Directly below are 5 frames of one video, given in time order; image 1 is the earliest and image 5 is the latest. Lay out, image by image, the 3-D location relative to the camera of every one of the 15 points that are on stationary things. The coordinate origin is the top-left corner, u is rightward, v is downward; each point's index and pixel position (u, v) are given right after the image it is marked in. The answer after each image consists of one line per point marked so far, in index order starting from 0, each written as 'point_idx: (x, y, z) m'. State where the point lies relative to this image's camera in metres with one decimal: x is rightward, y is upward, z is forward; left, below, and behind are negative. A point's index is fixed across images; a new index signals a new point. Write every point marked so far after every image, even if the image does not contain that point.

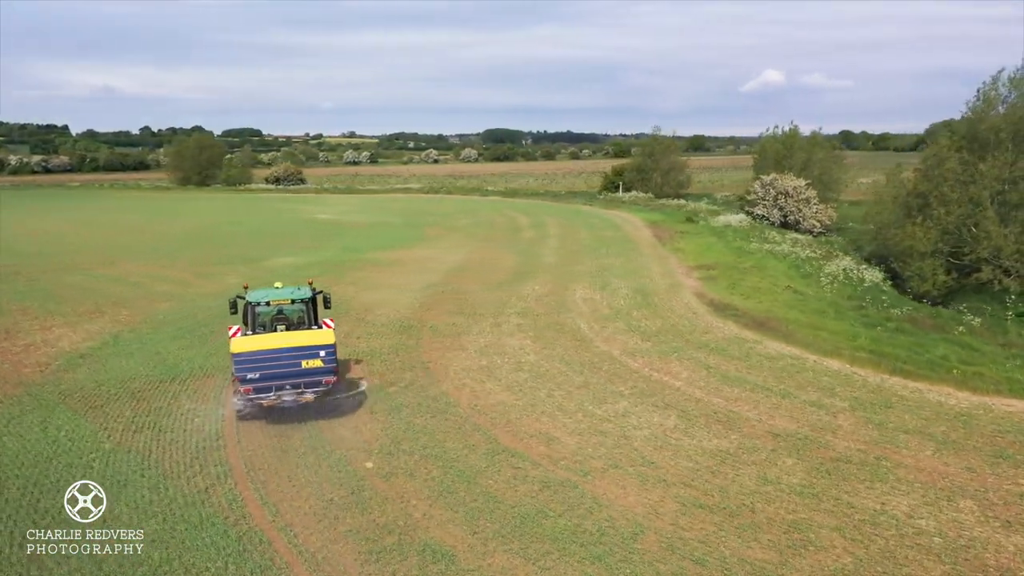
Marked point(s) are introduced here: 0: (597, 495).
0: (+1.1, -2.7, +10.3) m
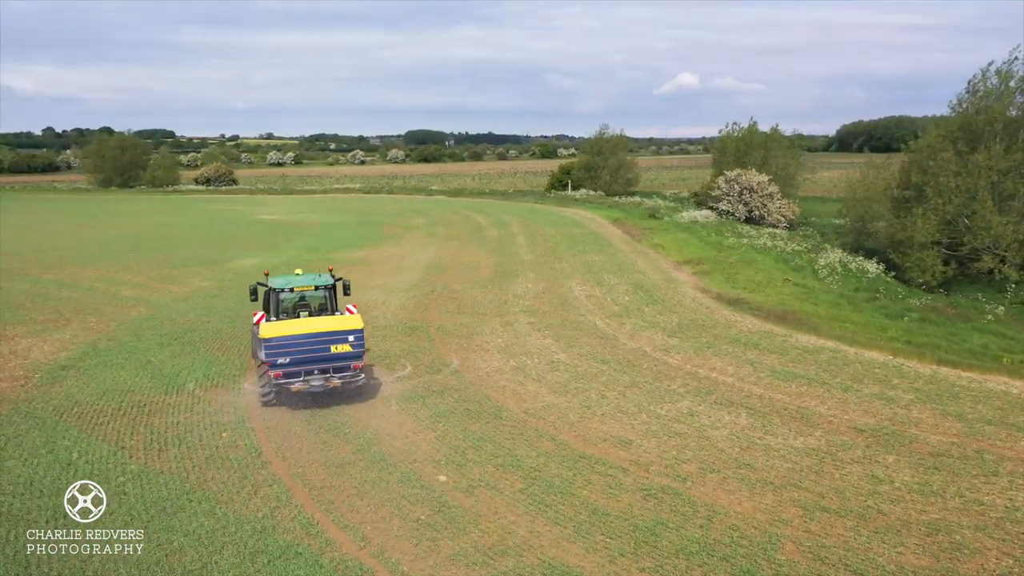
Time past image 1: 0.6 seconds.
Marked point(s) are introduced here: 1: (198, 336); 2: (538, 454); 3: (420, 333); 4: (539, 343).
0: (+2.4, -2.6, +9.6) m
1: (-7.6, -1.2, +19.5) m
2: (+0.4, -2.3, +11.3) m
3: (-2.2, -1.1, +19.5) m
4: (+0.6, -1.2, +17.9) m
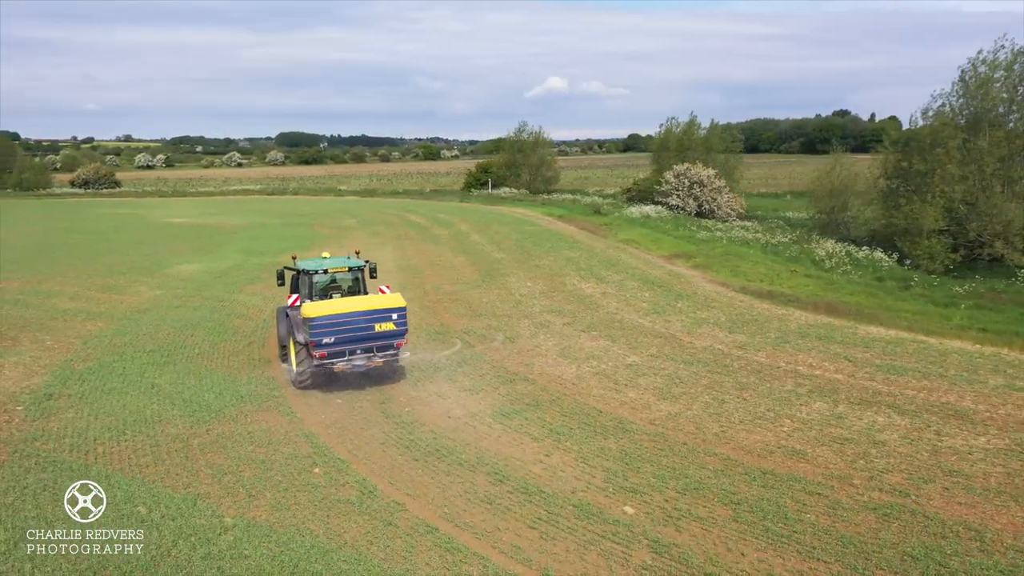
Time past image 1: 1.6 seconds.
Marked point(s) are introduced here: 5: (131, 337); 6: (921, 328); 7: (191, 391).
0: (+4.6, -2.4, +8.3) m
1: (-6.7, -1.3, +16.7) m
2: (+2.4, -2.2, +9.7) m
3: (-1.3, -1.1, +17.5) m
4: (+1.7, -1.2, +16.4) m
5: (-8.6, -1.1, +18.0) m
6: (+8.4, -0.8, +16.3) m
7: (-5.5, -1.8, +13.6) m
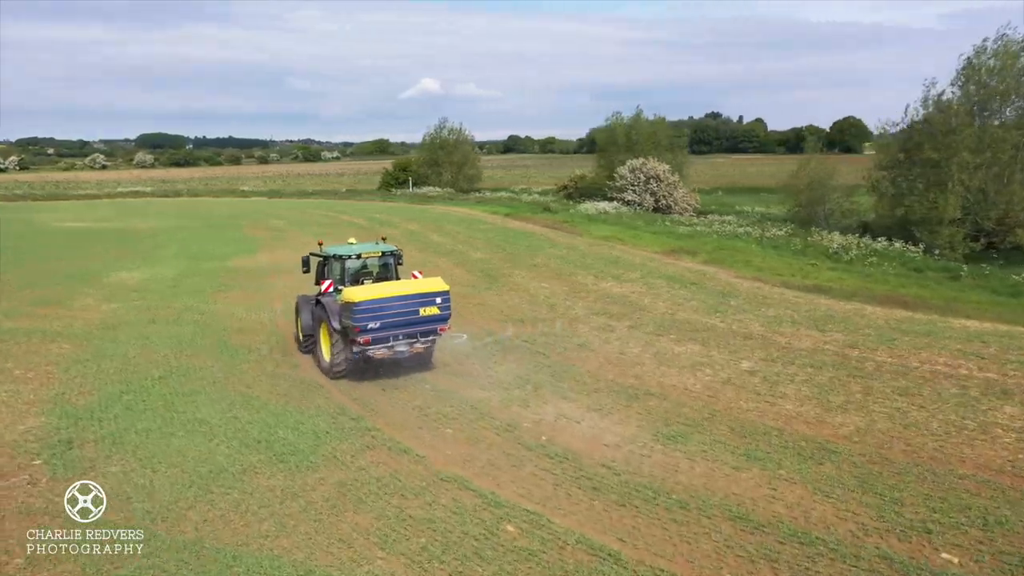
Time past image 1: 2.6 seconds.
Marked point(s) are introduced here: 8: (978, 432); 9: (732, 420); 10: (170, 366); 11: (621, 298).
0: (+7.3, -2.3, +7.1) m
1: (-5.1, -1.5, +13.8) m
2: (+4.9, -2.2, +8.2) m
3: (+0.1, -1.1, +15.3) m
4: (+3.2, -1.1, +14.6) m
5: (-7.2, -1.4, +14.8) m
6: (+9.8, -0.6, +15.5) m
7: (-3.6, -1.9, +10.9) m
8: (+5.8, -1.8, +10.0) m
9: (+3.0, -1.8, +10.8) m
10: (-6.2, -1.4, +14.4) m
11: (+2.7, -0.2, +19.9) m
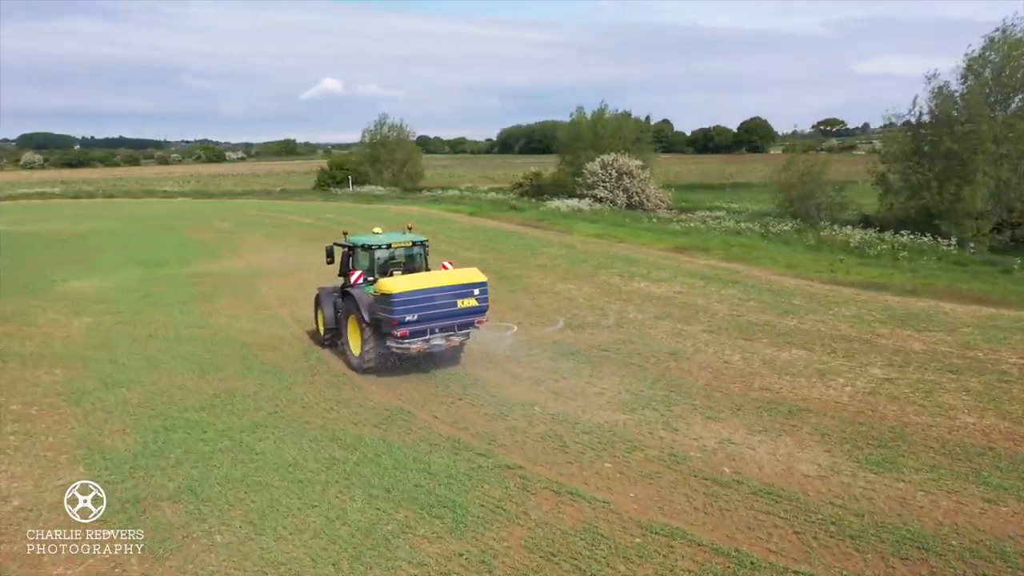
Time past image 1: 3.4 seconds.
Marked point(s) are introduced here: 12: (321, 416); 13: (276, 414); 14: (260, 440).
0: (+9.5, -2.2, +6.2) m
1: (-3.5, -1.6, +11.5) m
2: (+7.1, -2.1, +7.0) m
3: (+1.5, -1.2, +13.6) m
4: (+4.7, -1.1, +13.3) m
5: (-5.7, -1.5, +12.3) m
6: (+11.1, -0.5, +14.9) m
7: (-1.6, -2.0, +8.8) m
8: (+7.8, -1.8, +8.9) m
9: (+4.9, -1.8, +9.4) m
10: (-4.6, -1.6, +12.0) m
11: (+3.6, -0.2, +18.4) m
12: (-2.7, -1.8, +10.8) m
13: (-3.2, -1.7, +10.9) m
14: (-3.1, -1.9, +9.8) m
